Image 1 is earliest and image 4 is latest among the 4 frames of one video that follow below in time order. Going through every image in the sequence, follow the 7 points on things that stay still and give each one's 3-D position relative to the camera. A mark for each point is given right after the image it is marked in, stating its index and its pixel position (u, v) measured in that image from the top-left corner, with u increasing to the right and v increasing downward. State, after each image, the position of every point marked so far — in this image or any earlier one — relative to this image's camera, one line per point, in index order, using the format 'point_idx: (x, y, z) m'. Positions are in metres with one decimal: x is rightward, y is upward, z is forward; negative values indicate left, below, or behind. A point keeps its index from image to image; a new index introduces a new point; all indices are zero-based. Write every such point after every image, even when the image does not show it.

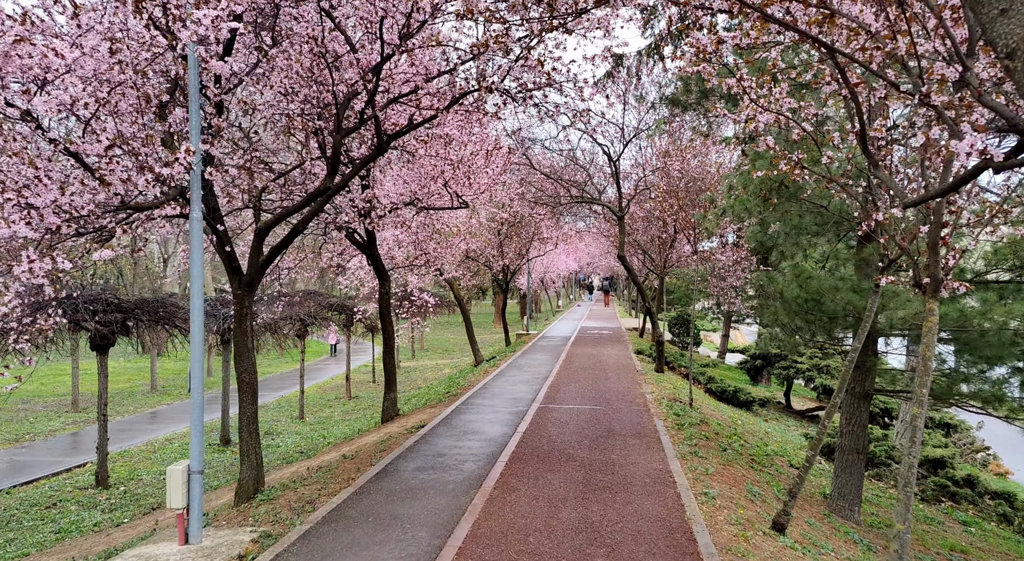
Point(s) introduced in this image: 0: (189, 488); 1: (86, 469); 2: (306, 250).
0: (-2.8, -1.8, +6.0) m
1: (-9.2, -4.1, +14.9) m
2: (-4.4, +0.6, +14.6) m
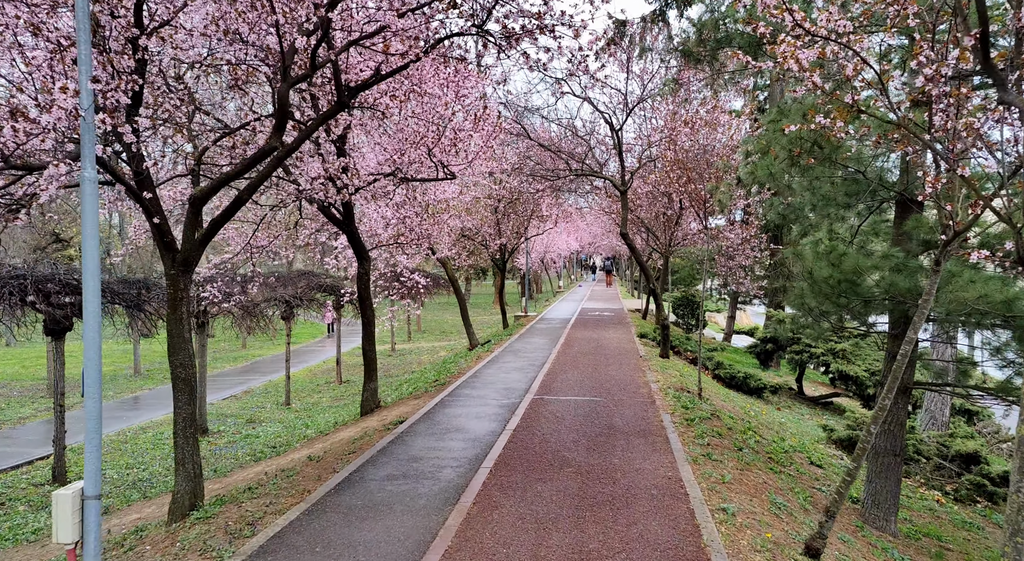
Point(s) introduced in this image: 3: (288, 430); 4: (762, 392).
0: (-3.0, -1.6, +4.8) m
1: (-9.4, -3.7, +13.9) m
2: (-4.5, +1.1, +13.4) m
3: (-5.4, -3.6, +16.4) m
4: (+6.1, -2.7, +16.8) m
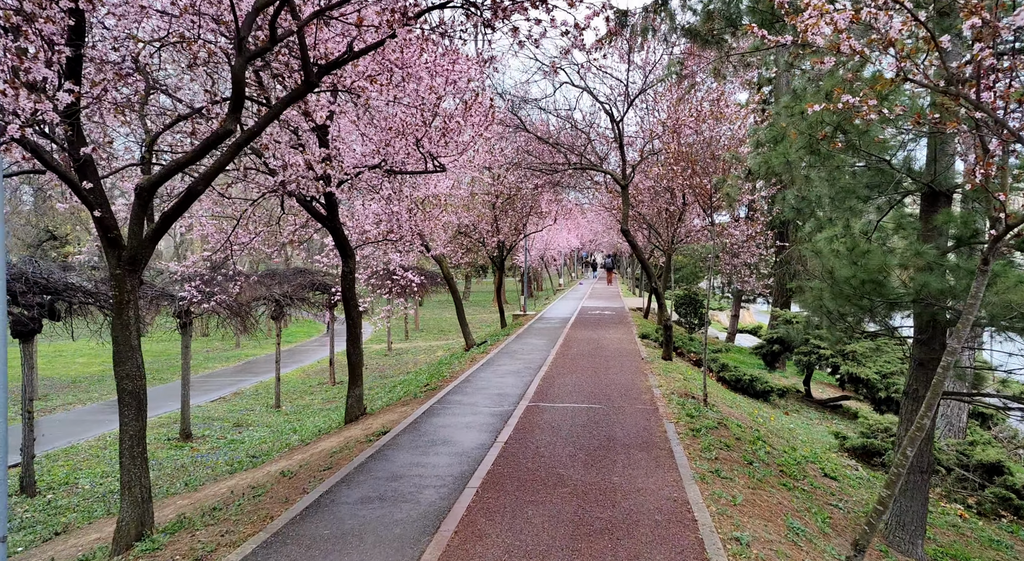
0: (-3.1, -1.7, +4.1) m
1: (-9.5, -3.7, +13.2) m
2: (-4.6, +1.1, +12.7) m
3: (-5.4, -3.5, +15.7) m
4: (+6.0, -2.7, +16.1) m
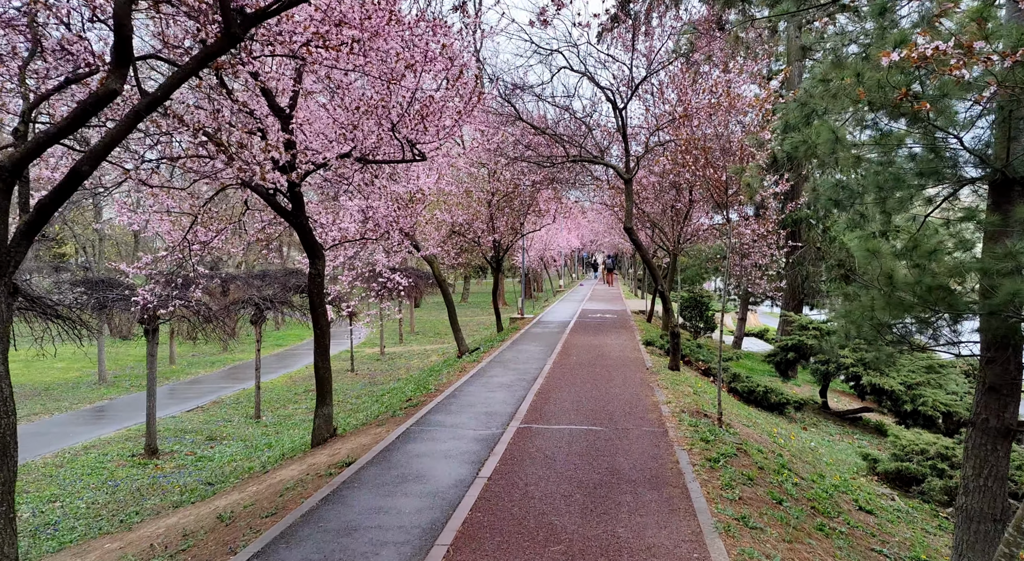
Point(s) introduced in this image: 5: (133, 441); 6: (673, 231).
0: (-3.3, -1.7, +2.8) m
1: (-9.6, -3.7, +11.9) m
2: (-4.7, +1.0, +11.4) m
3: (-5.6, -3.6, +14.4) m
4: (+5.9, -2.7, +14.8) m
5: (-8.9, -3.8, +16.1) m
6: (+4.4, +1.4, +19.0) m
